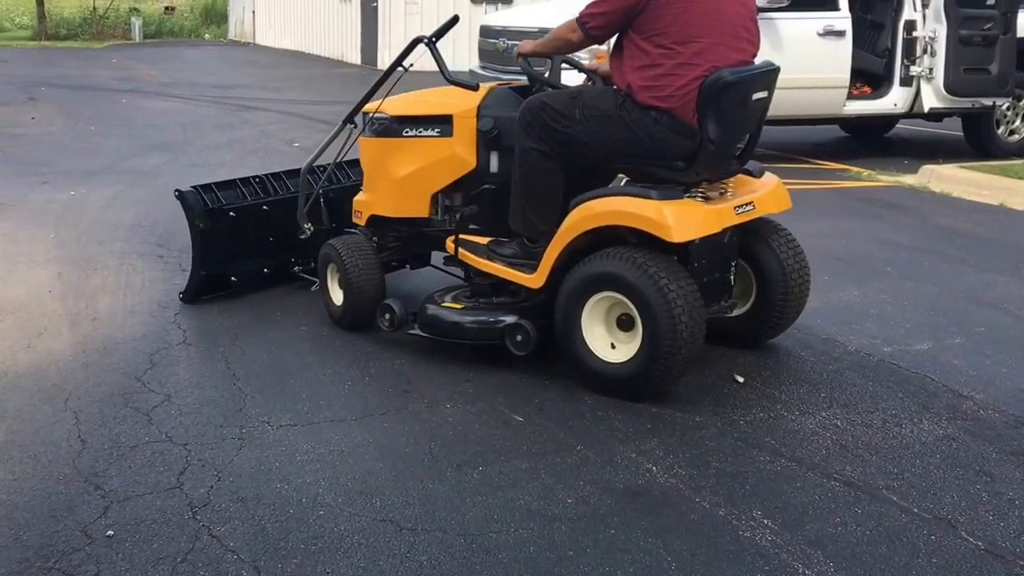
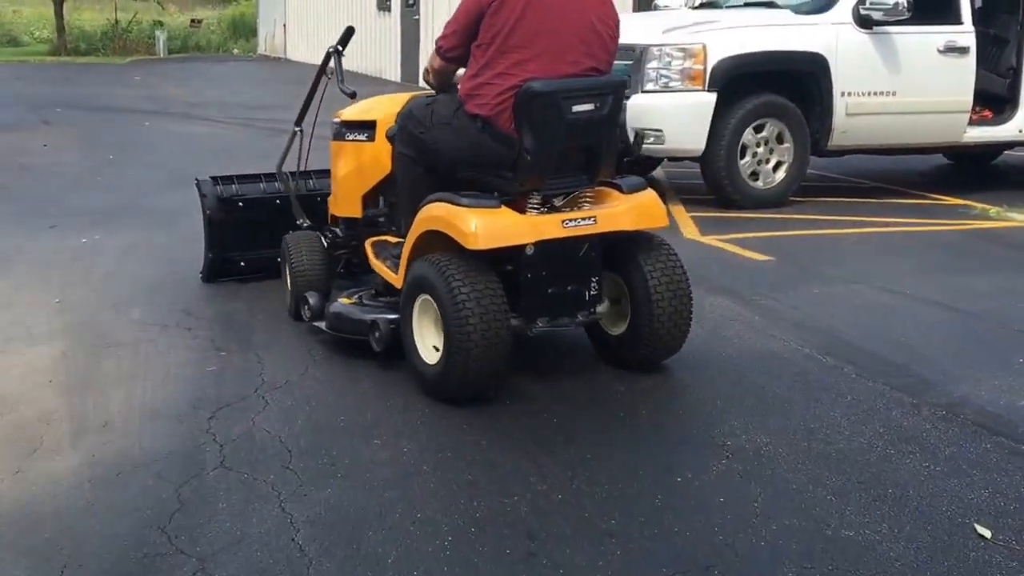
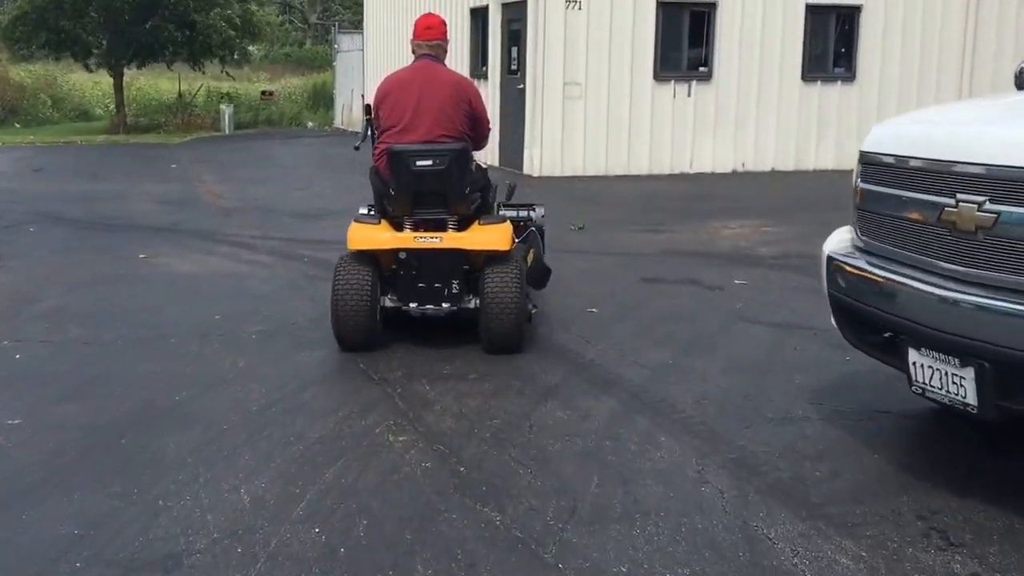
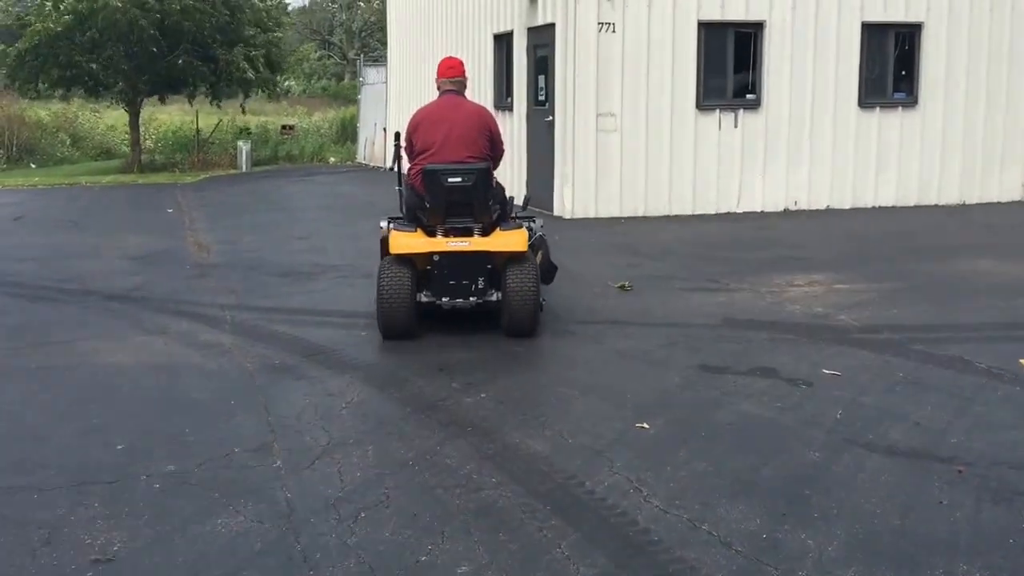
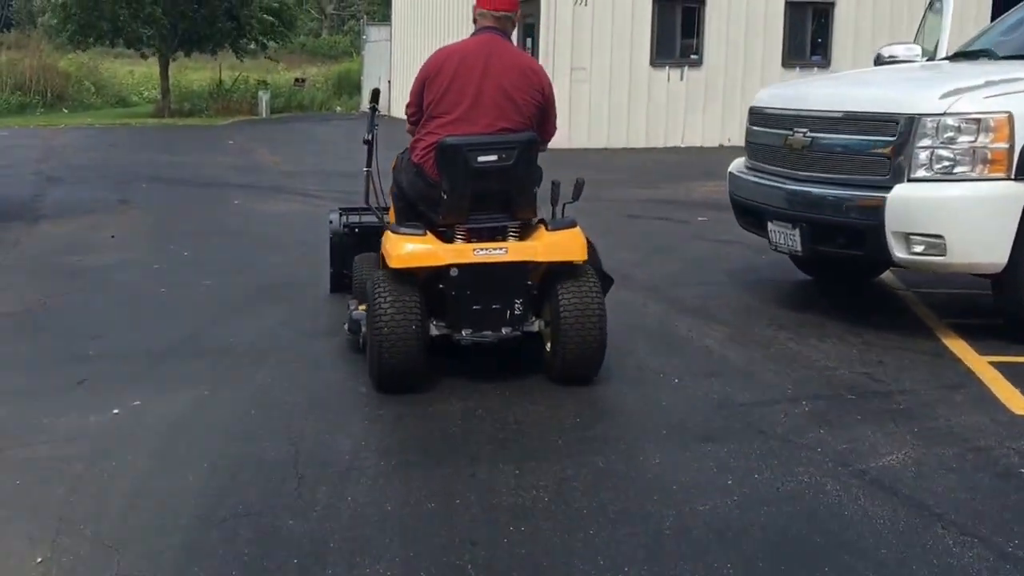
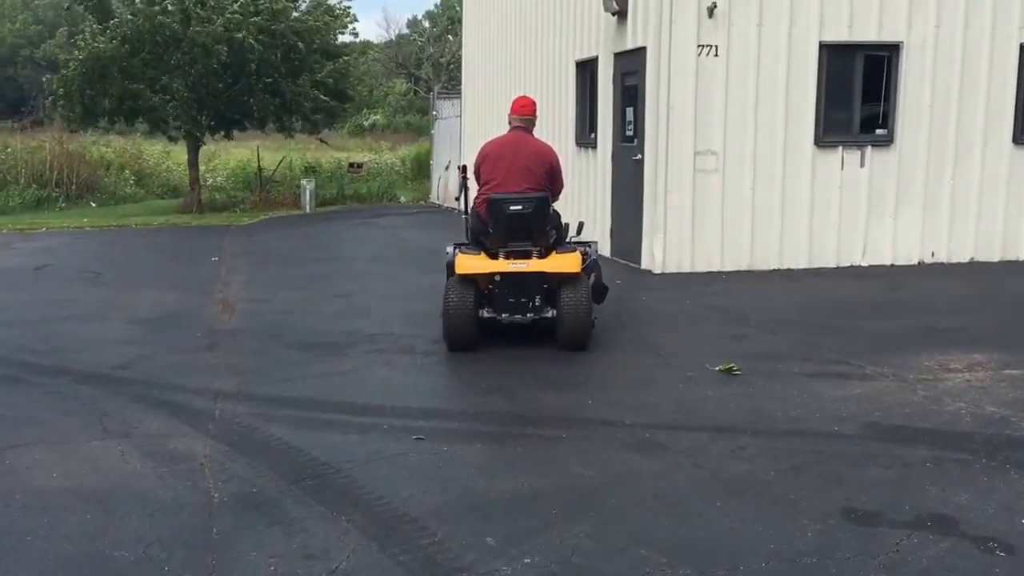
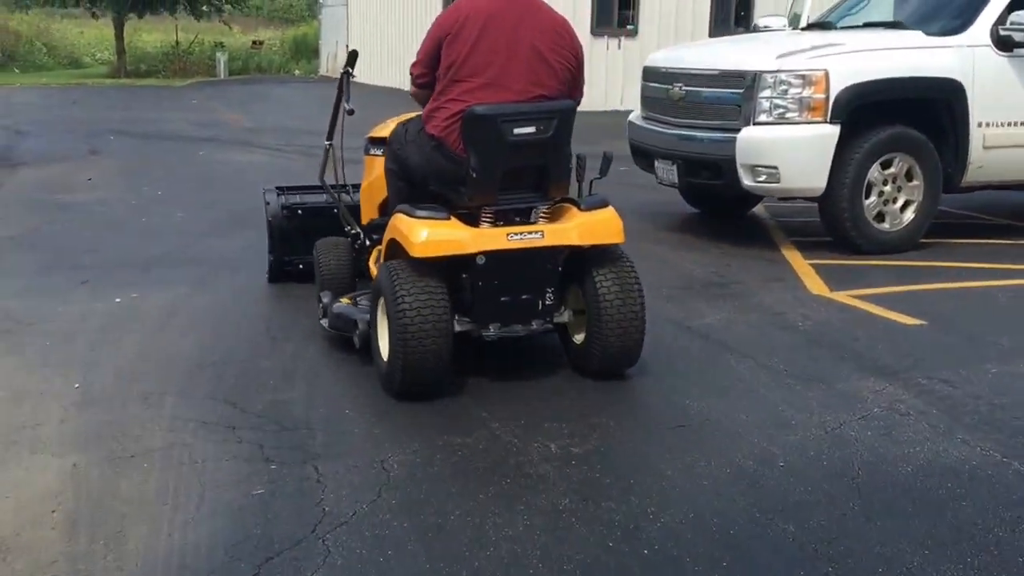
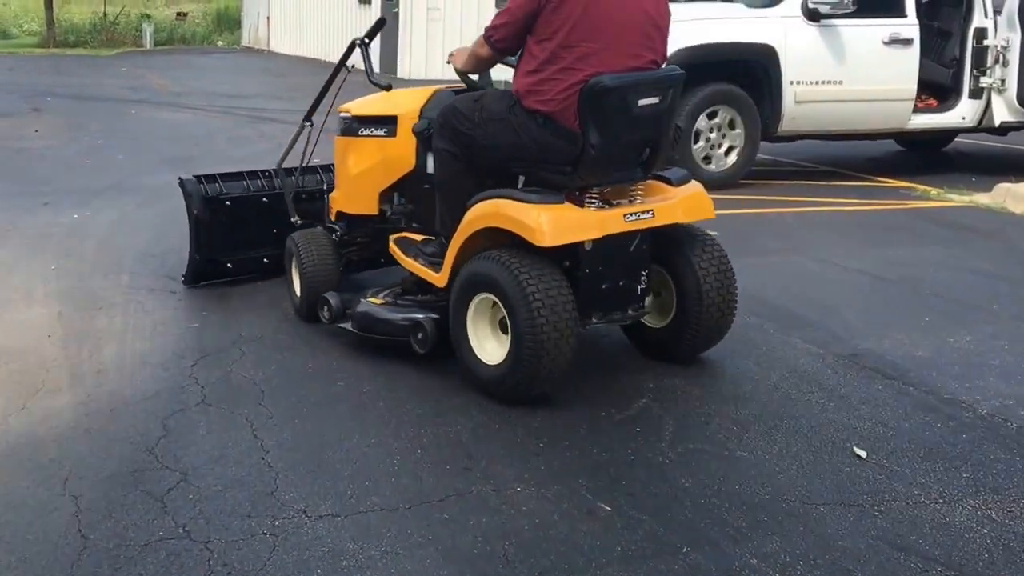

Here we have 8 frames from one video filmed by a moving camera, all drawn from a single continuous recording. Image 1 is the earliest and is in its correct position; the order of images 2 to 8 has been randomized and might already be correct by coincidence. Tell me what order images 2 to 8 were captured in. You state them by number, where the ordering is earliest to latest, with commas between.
8, 2, 7, 5, 3, 4, 6
